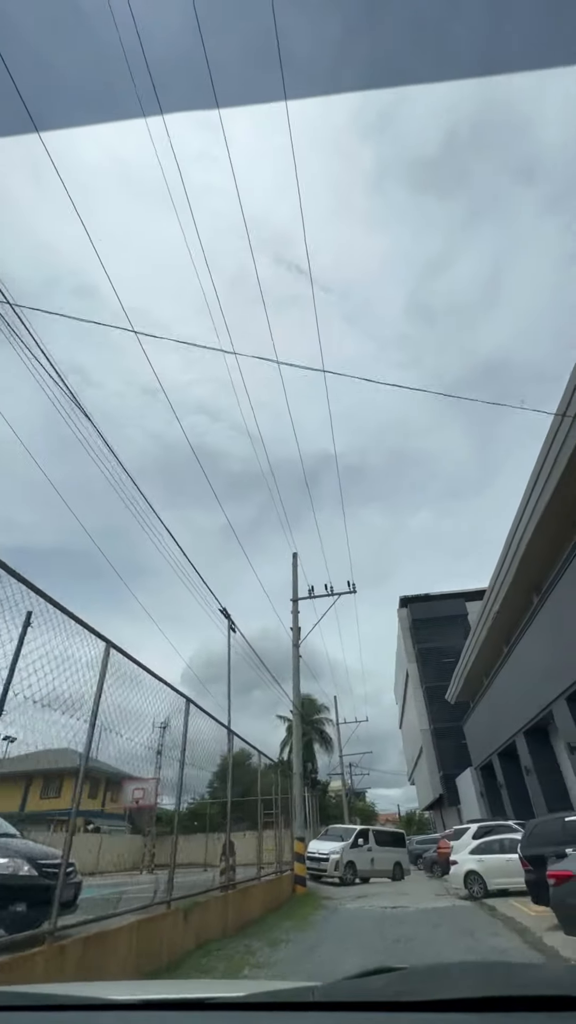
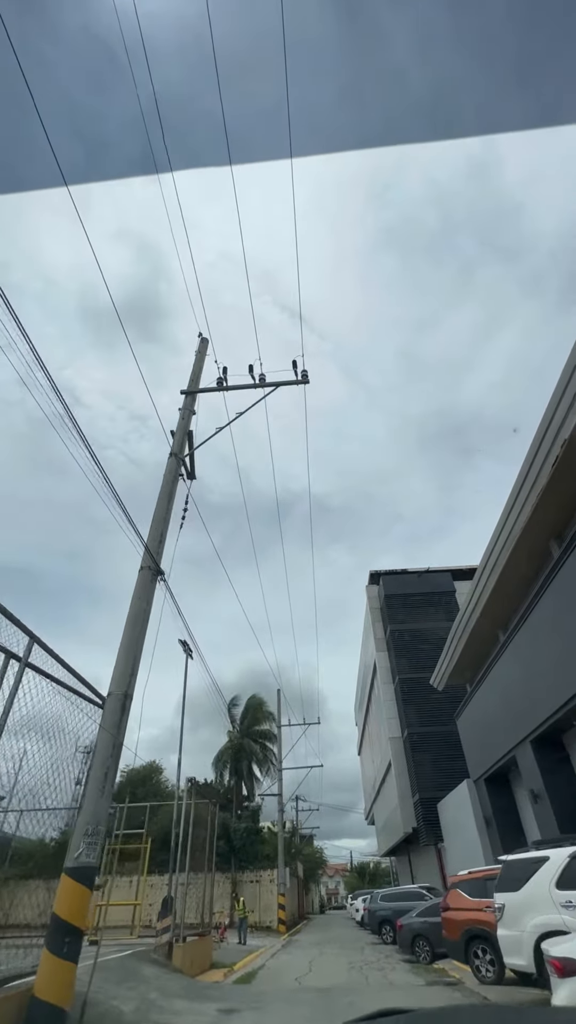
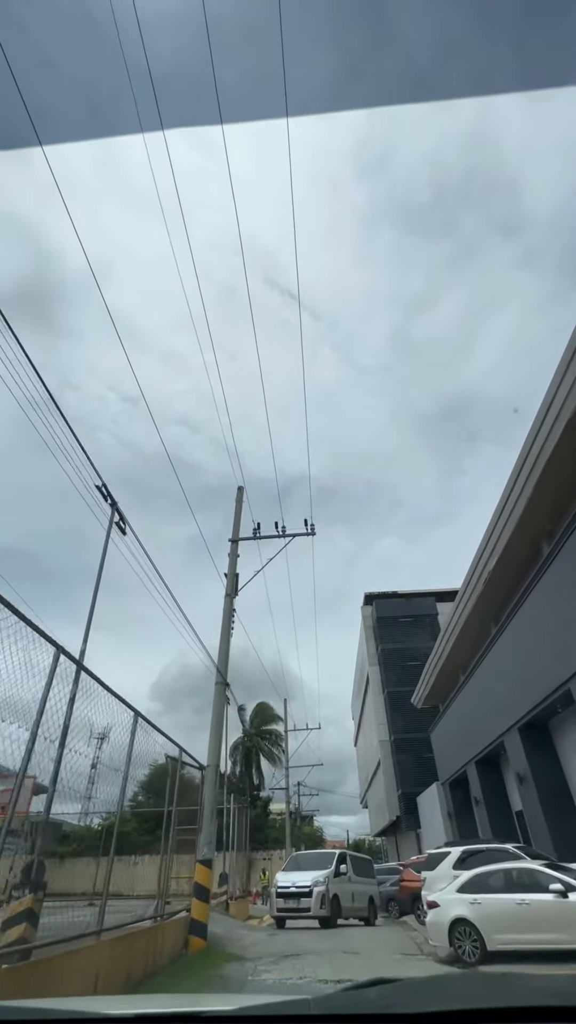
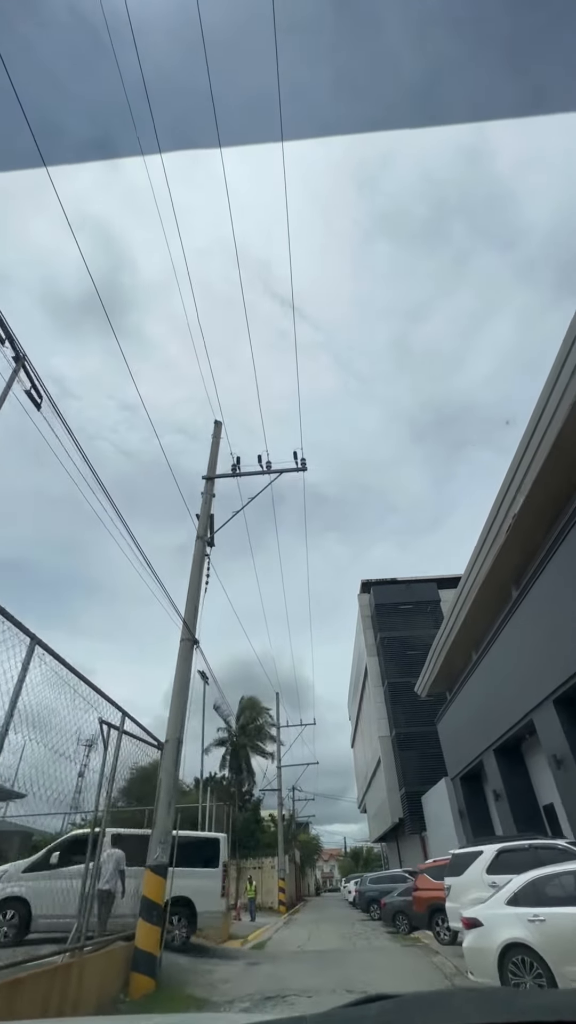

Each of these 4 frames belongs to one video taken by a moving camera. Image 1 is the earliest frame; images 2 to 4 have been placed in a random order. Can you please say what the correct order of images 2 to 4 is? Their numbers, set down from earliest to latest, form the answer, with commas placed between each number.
3, 4, 2
